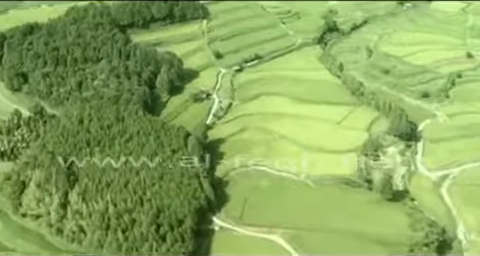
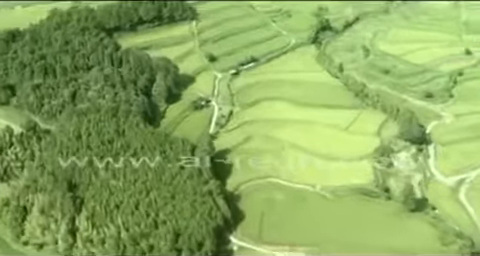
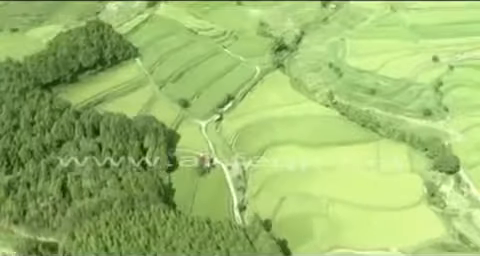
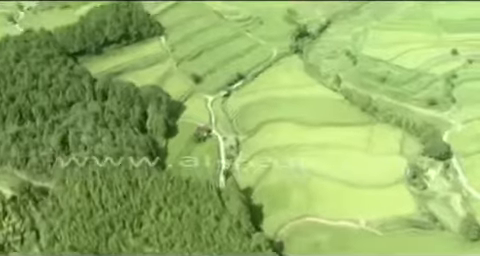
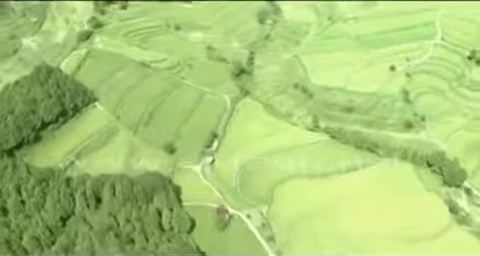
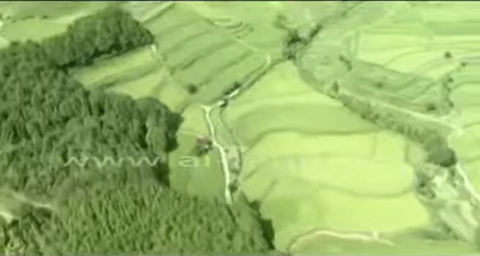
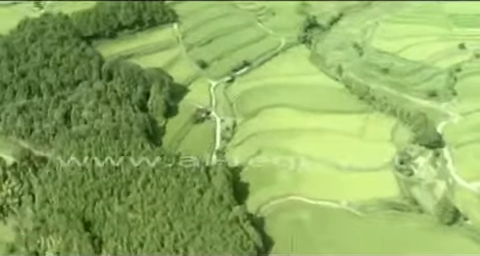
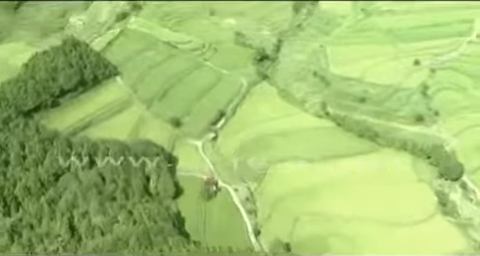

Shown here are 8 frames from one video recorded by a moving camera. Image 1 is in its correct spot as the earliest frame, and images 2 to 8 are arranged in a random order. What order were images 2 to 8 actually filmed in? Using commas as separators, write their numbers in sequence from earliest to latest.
2, 7, 4, 6, 3, 8, 5
